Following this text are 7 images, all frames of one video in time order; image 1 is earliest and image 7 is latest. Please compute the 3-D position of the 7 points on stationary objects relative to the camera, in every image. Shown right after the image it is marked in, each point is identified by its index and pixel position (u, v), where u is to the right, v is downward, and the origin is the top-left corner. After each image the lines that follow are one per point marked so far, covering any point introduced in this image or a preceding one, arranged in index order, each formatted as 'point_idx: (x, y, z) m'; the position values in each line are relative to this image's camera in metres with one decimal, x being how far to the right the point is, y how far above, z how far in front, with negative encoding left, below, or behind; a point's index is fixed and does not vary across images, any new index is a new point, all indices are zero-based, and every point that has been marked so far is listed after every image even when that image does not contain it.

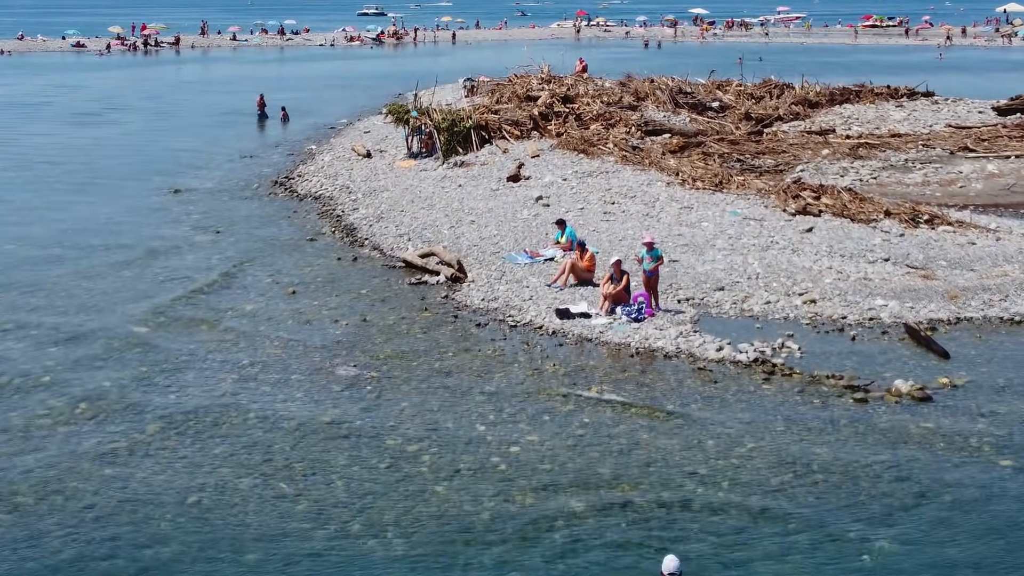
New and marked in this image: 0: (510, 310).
0: (0.0, -0.3, +19.9) m
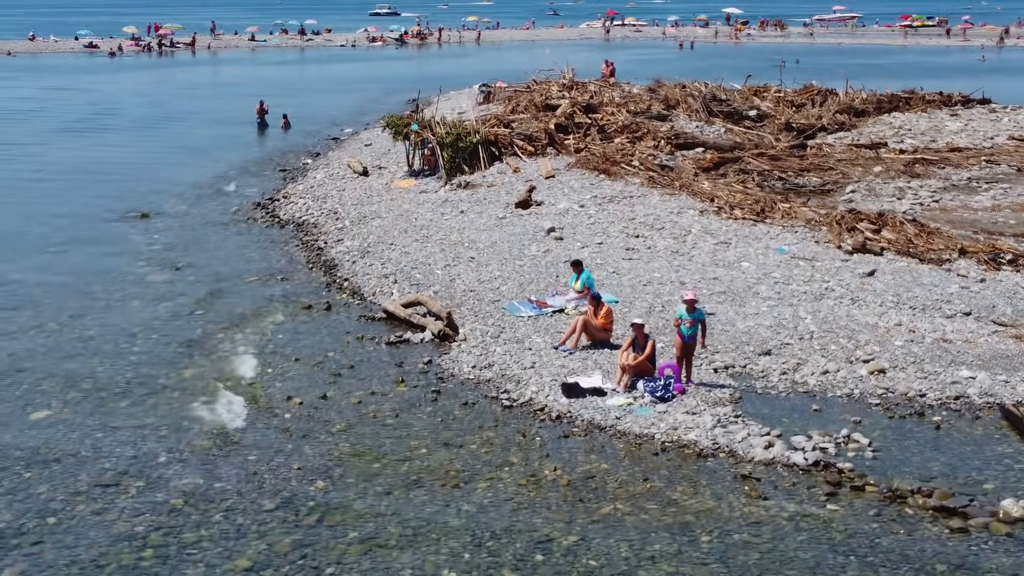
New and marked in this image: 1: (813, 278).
0: (0.0, -1.0, +16.1) m
1: (+3.7, +0.1, +19.9) m
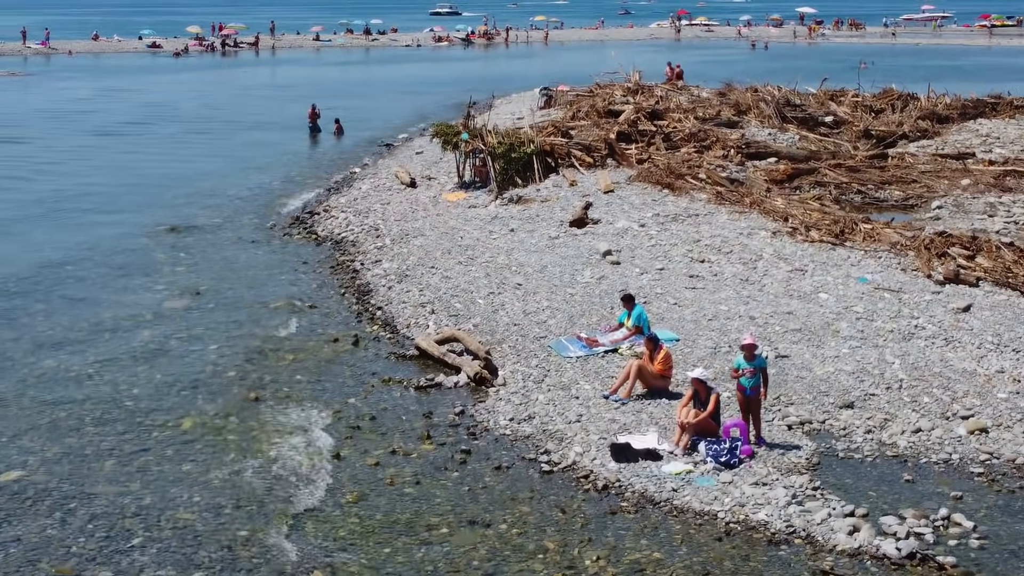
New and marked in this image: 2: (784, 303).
0: (+0.3, -1.3, +14.0) m
1: (+4.3, -0.3, +17.7) m
2: (+3.1, -0.2, +18.4) m
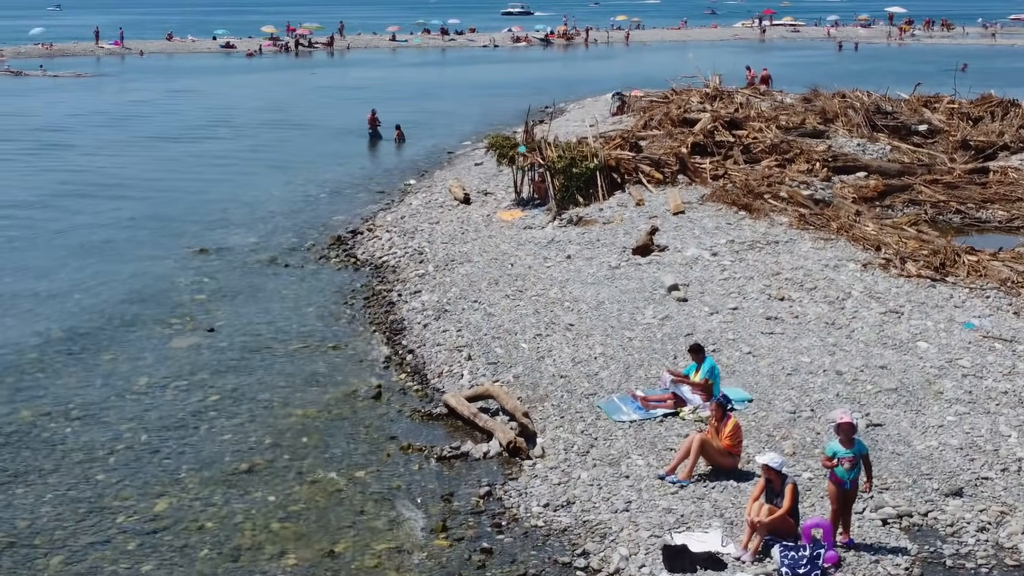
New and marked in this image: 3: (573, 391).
0: (+0.5, -1.8, +11.5) m
1: (+4.7, -0.8, +15.0) m
2: (+3.6, -0.6, +15.8) m
3: (+0.6, -1.0, +15.1) m
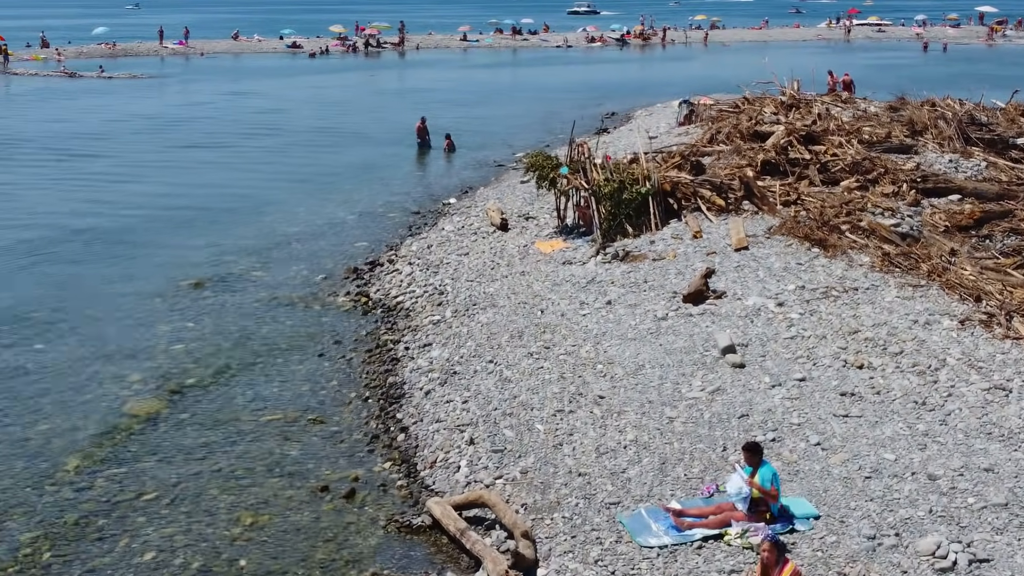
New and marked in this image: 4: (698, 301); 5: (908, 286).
0: (+0.4, -2.4, +8.4) m
1: (+4.7, -1.4, +11.6) m
2: (+3.6, -1.3, +12.5) m
3: (+0.6, -1.5, +11.9) m
4: (+2.0, -0.1, +17.5) m
5: (+4.3, 0.0, +17.4) m
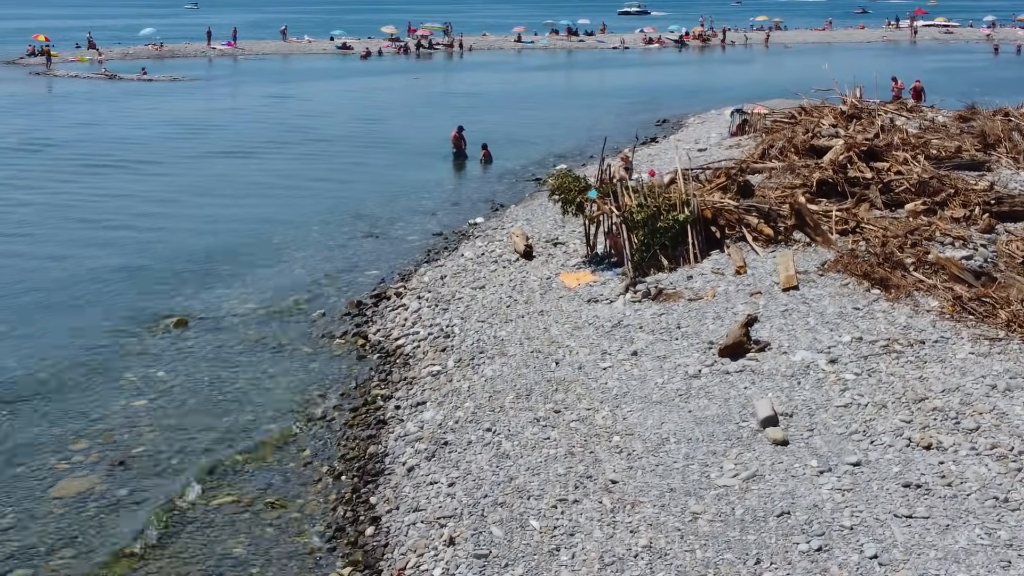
0: (+0.1, -2.8, +6.0) m
1: (+4.5, -1.9, +9.1) m
2: (+3.5, -1.7, +10.0) m
3: (+0.5, -2.0, +9.5) m
4: (+2.1, -0.6, +15.0) m
5: (+4.4, -0.5, +14.8) m
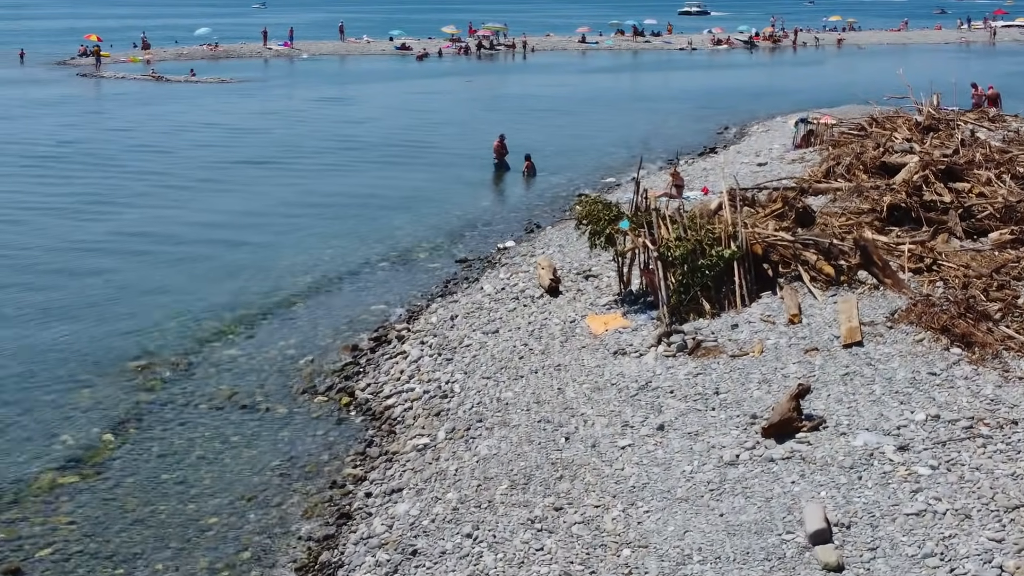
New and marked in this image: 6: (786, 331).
0: (-0.3, -3.3, +3.3) m
1: (+4.2, -2.4, +6.2) m
2: (+3.2, -2.3, +7.1) m
3: (+0.2, -2.5, +6.8) m
4: (+2.1, -1.1, +12.3) m
5: (+4.3, -1.0, +12.0) m
6: (+2.6, -0.4, +15.3) m
